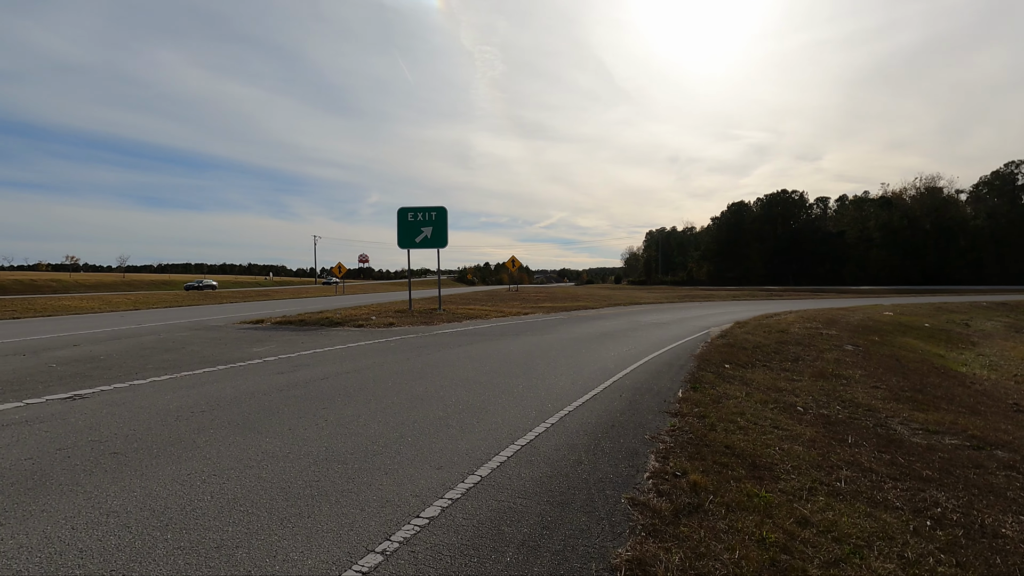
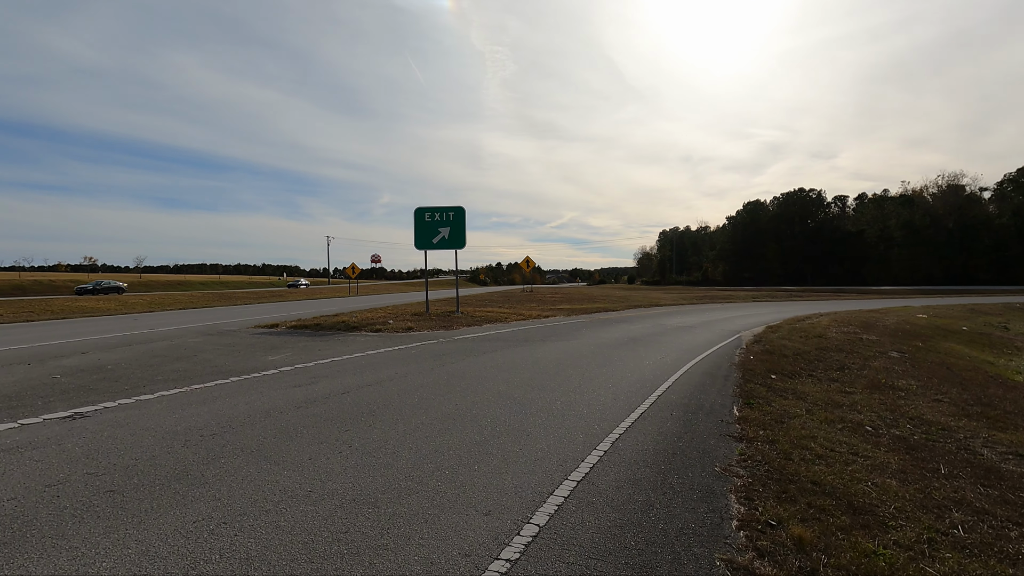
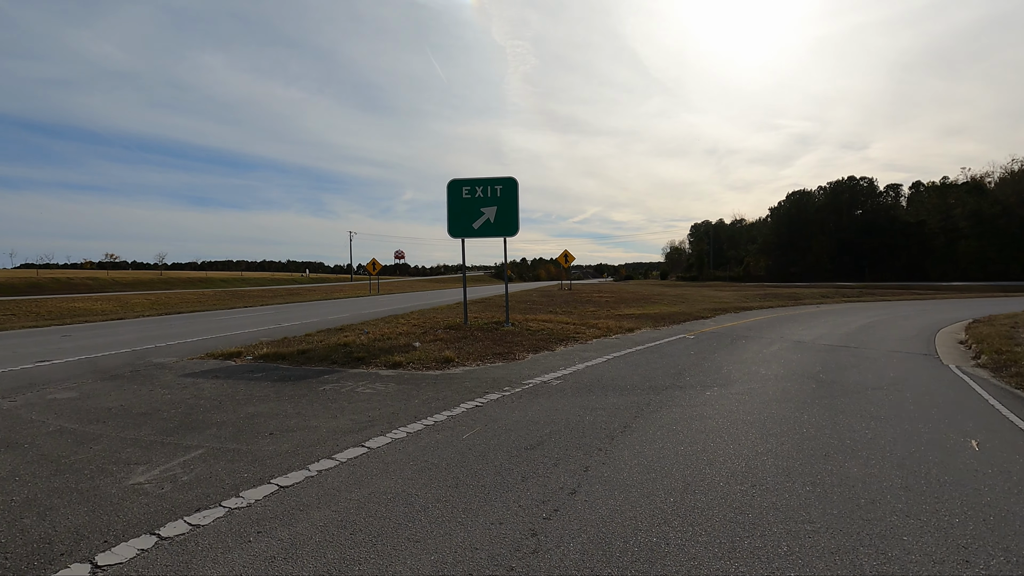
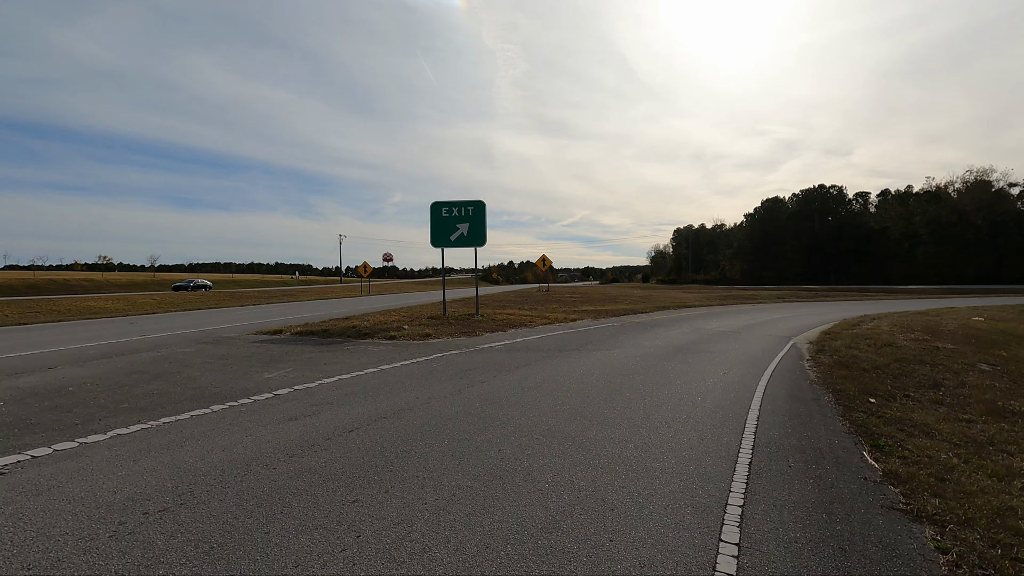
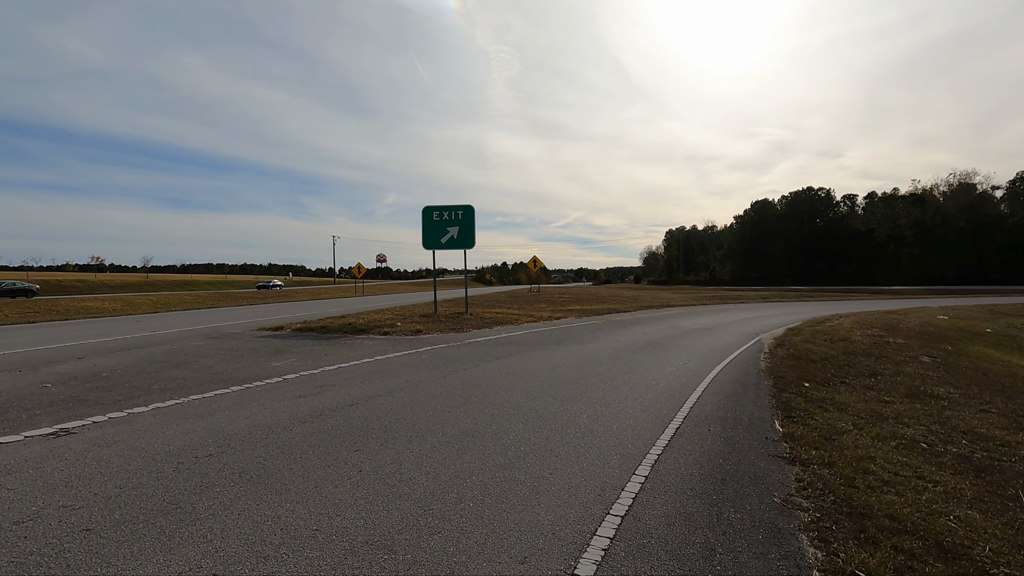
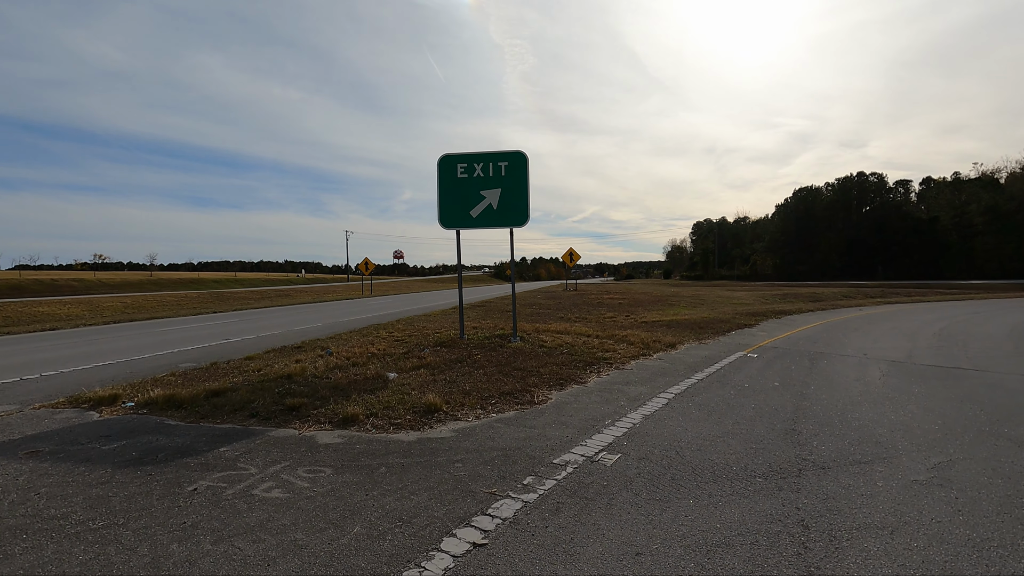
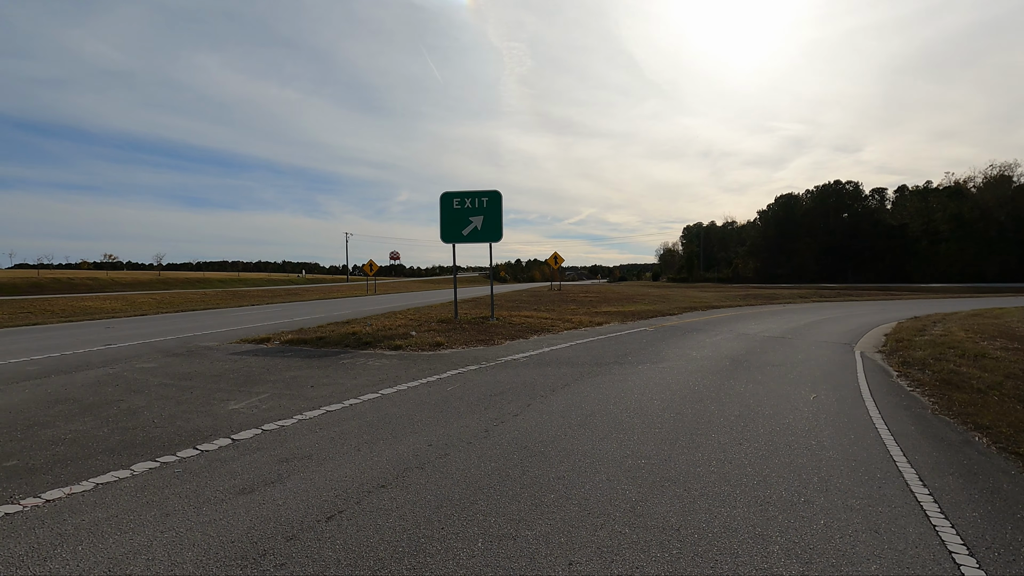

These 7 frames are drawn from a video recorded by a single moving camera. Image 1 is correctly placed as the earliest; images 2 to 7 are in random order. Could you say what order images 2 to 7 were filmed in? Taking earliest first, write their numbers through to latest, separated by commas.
2, 5, 4, 7, 3, 6
